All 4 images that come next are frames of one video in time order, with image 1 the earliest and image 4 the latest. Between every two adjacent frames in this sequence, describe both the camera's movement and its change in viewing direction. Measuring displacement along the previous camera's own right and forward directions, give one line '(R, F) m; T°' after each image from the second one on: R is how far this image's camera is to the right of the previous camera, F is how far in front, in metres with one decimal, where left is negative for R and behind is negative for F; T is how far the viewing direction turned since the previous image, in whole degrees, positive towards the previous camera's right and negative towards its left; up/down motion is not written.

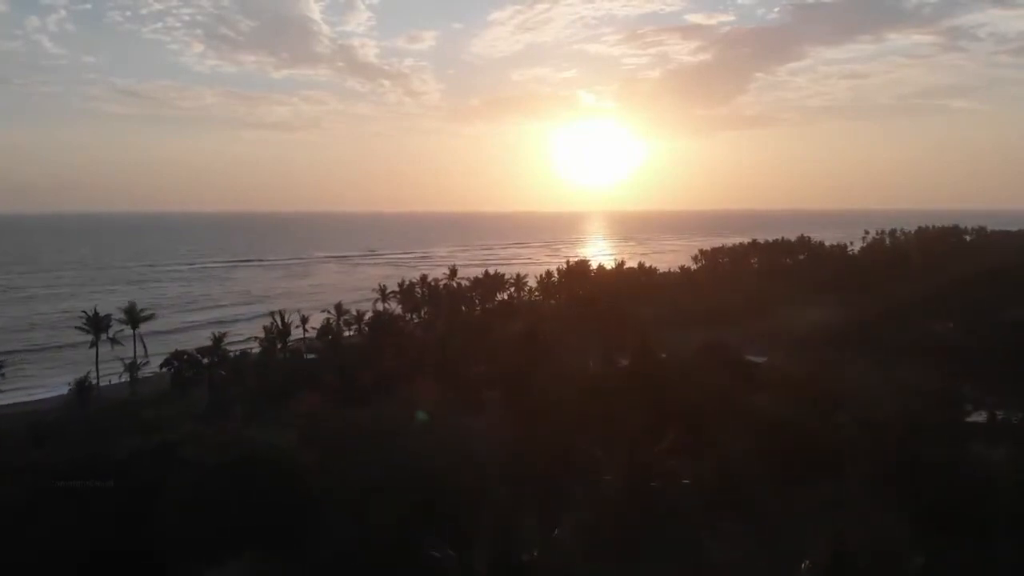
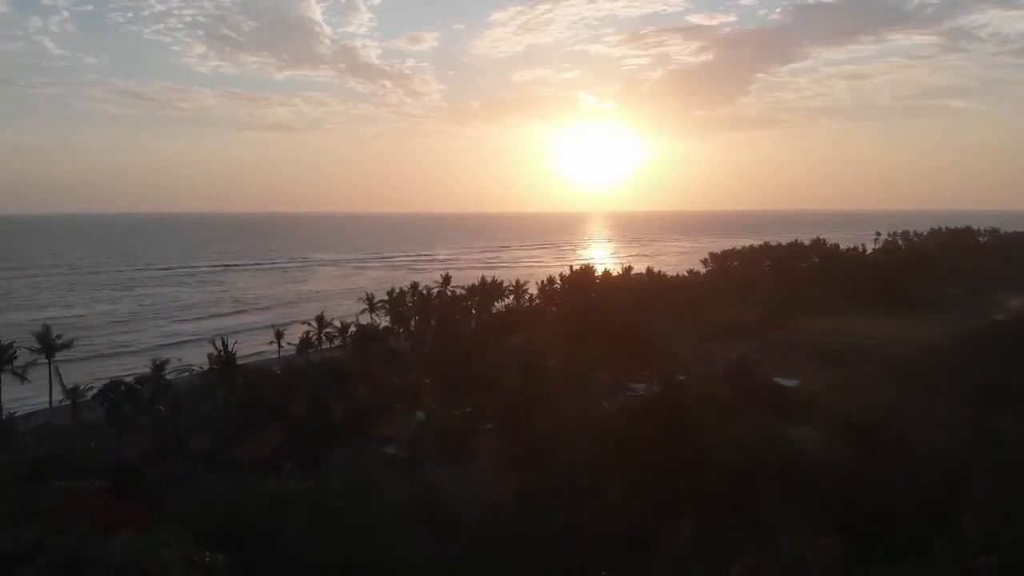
(0.0, +1.1) m; 0°
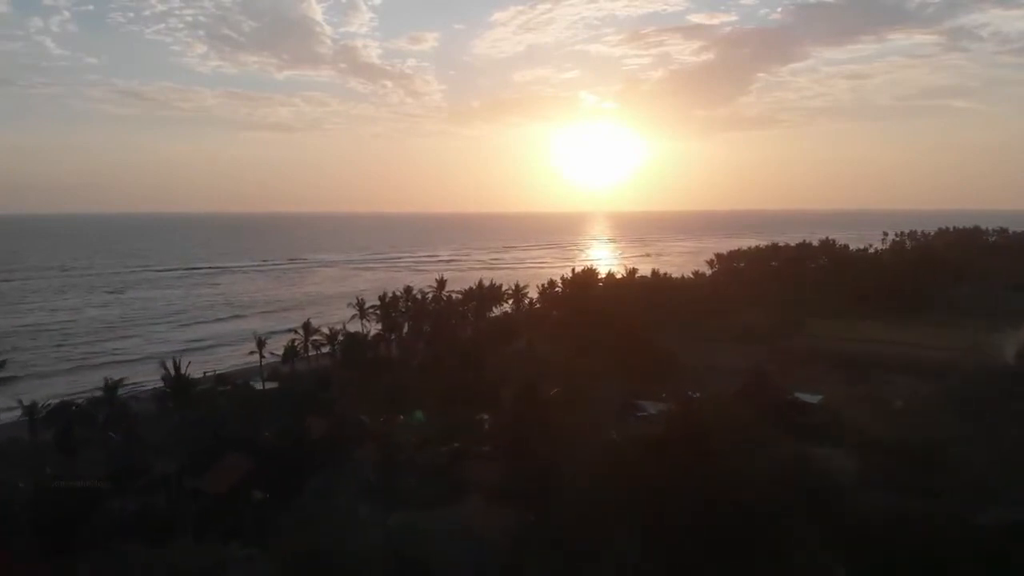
(0.0, +0.7) m; 0°
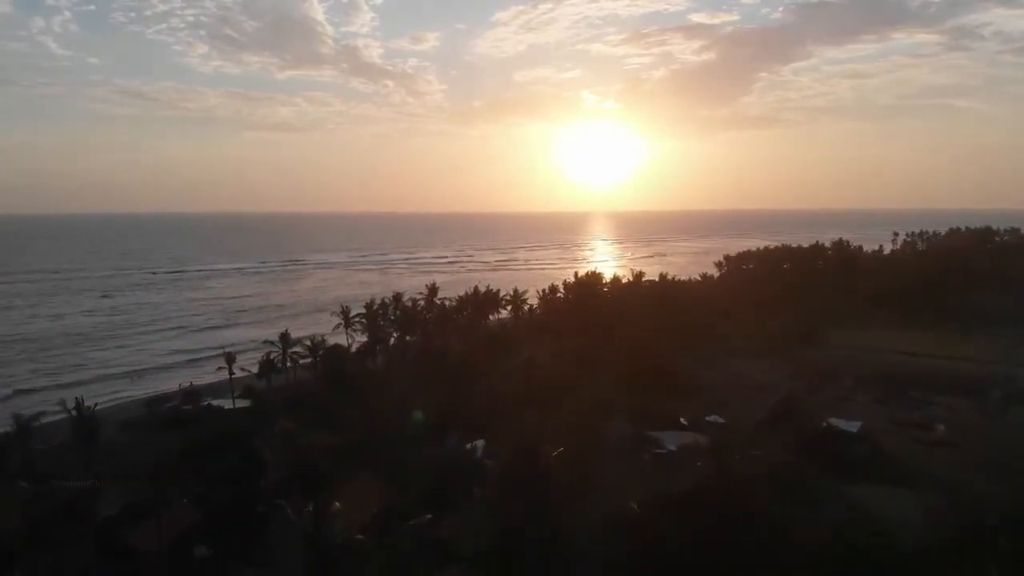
(+0.1, +0.9) m; 0°
